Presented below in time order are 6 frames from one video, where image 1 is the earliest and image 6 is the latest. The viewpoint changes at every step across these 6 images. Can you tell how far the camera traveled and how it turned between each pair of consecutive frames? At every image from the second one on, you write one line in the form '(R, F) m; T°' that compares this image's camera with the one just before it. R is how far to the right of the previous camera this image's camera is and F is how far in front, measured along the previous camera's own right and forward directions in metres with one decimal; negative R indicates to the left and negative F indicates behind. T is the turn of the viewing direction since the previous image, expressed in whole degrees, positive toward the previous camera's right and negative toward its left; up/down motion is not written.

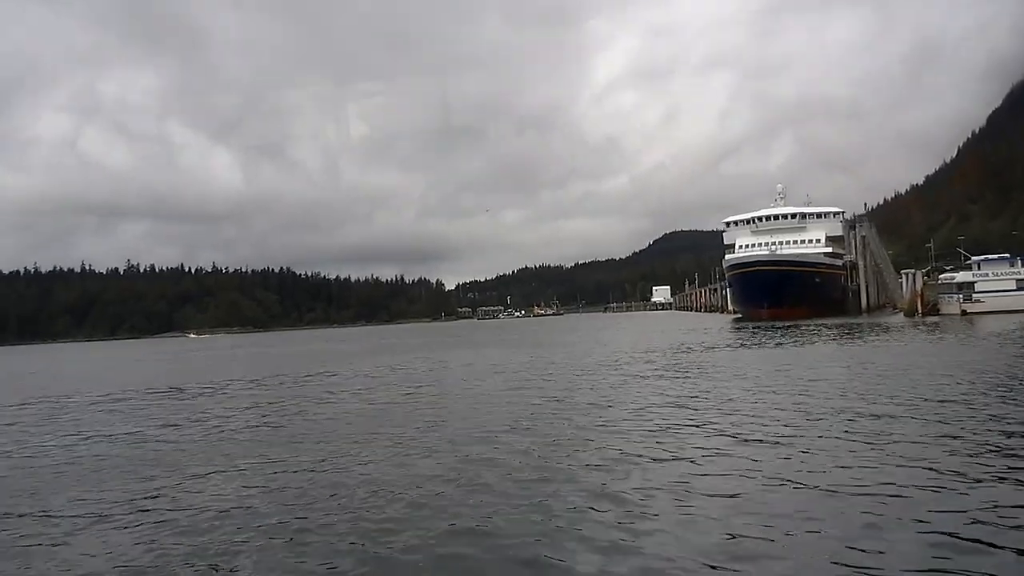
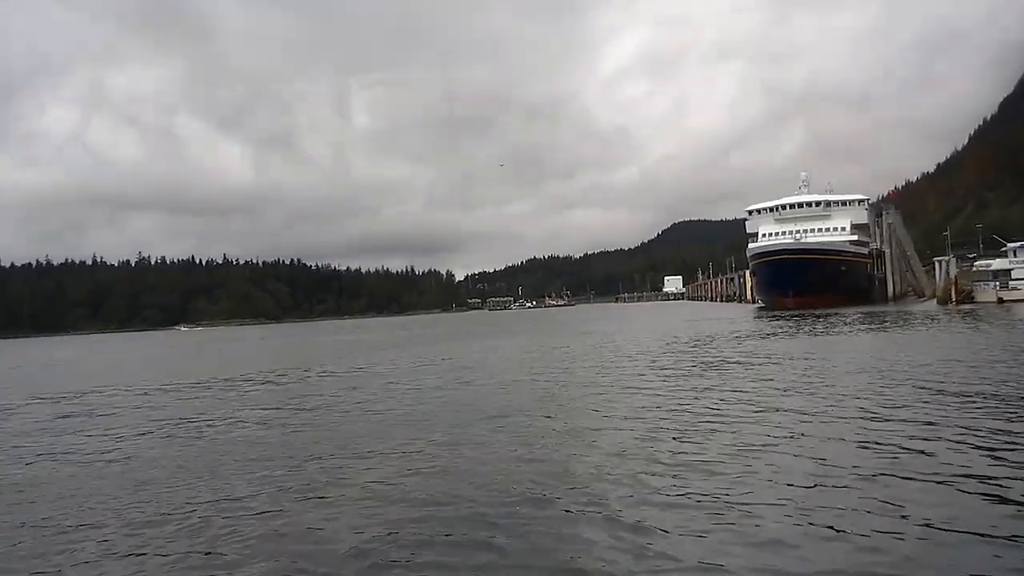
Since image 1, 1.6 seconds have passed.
(-1.0, +0.3) m; 0°
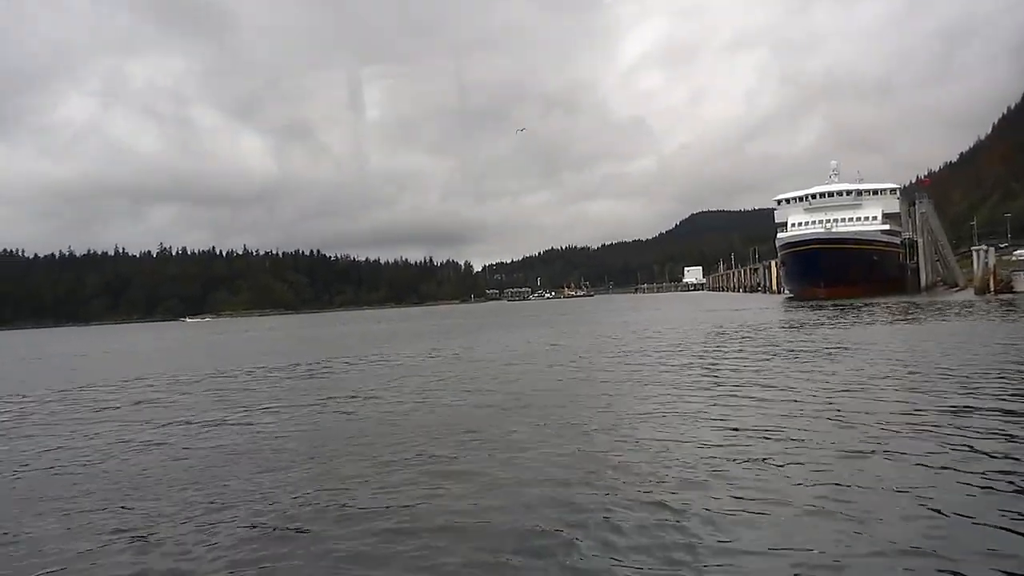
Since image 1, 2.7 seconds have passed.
(-0.7, +0.1) m; -1°
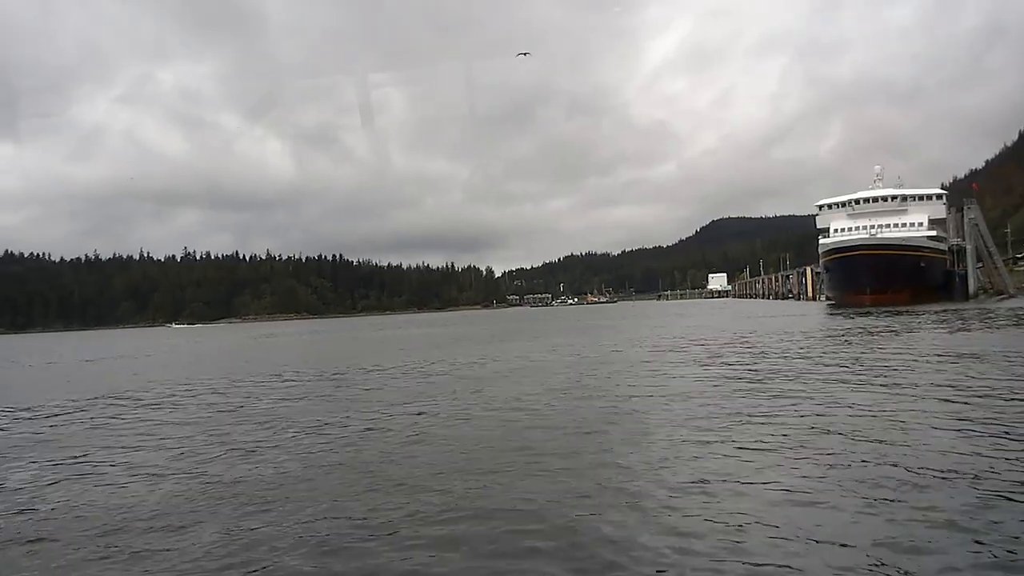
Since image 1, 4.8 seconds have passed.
(-1.4, +0.3) m; -1°
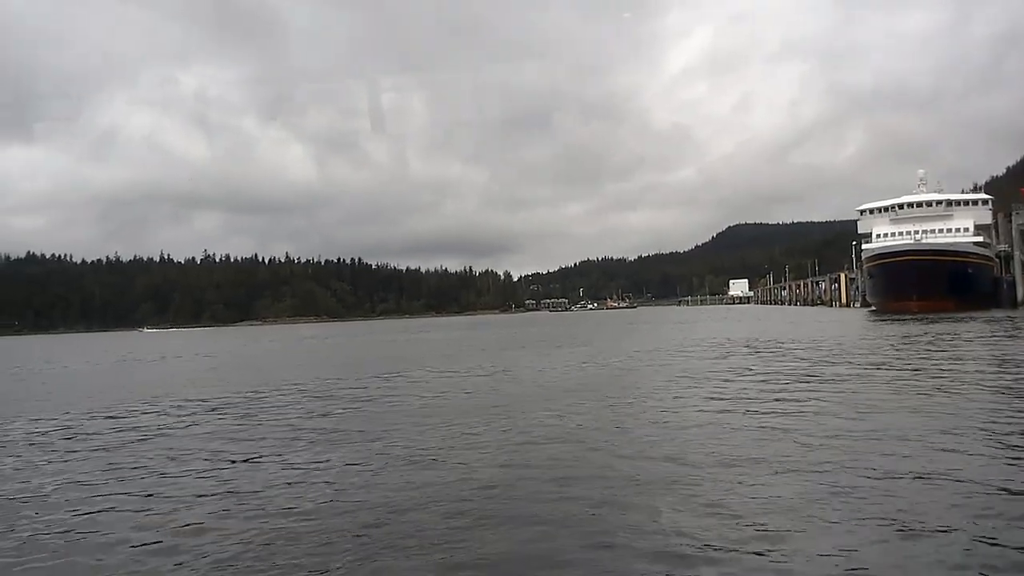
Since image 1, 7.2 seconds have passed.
(-1.8, +0.2) m; -1°
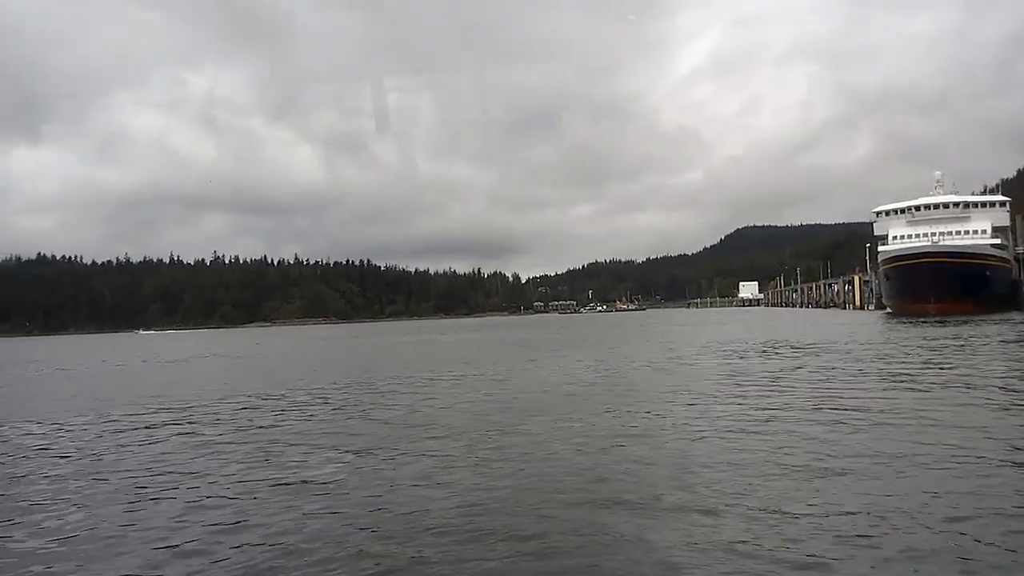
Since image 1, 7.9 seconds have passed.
(-0.5, +0.1) m; -1°
